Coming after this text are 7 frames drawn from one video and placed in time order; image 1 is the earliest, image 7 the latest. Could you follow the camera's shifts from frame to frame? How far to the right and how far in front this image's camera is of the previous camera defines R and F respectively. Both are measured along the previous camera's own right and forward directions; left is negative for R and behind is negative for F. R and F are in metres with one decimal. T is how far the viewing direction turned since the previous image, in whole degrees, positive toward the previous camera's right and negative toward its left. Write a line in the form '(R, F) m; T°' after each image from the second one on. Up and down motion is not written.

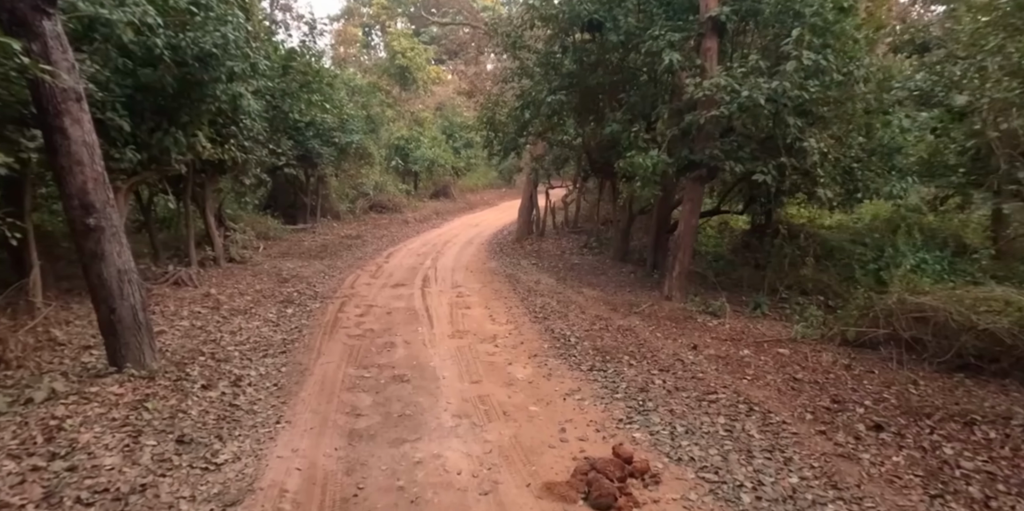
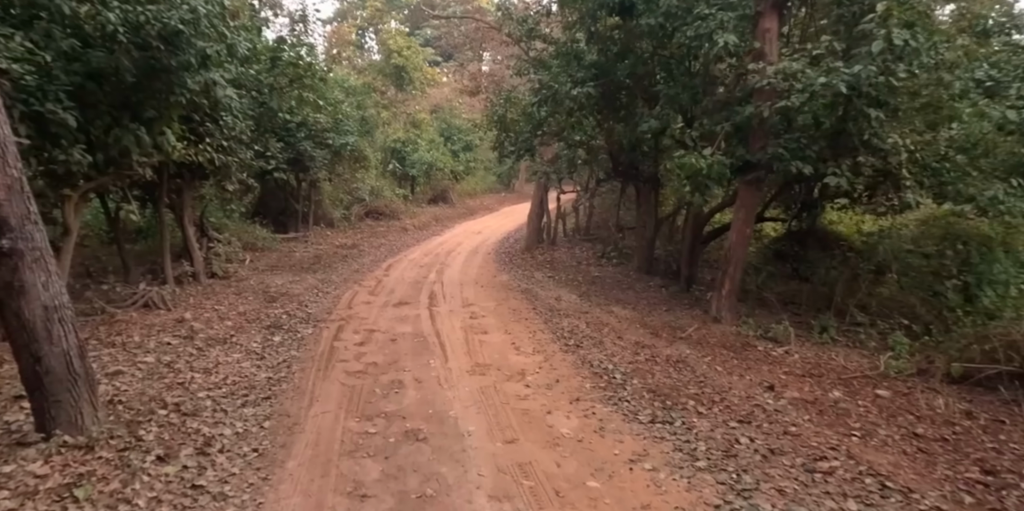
(-0.4, +1.5) m; +1°
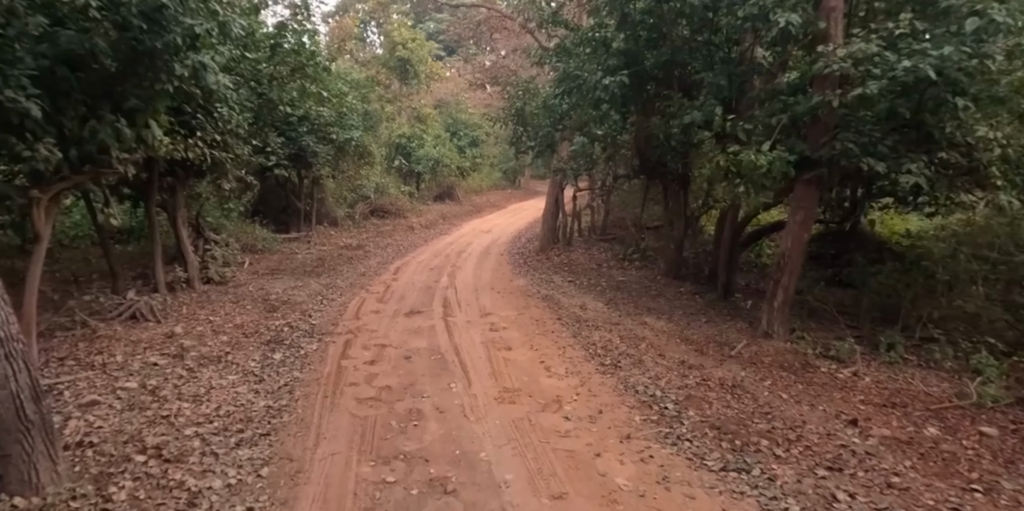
(-0.3, +1.0) m; 0°
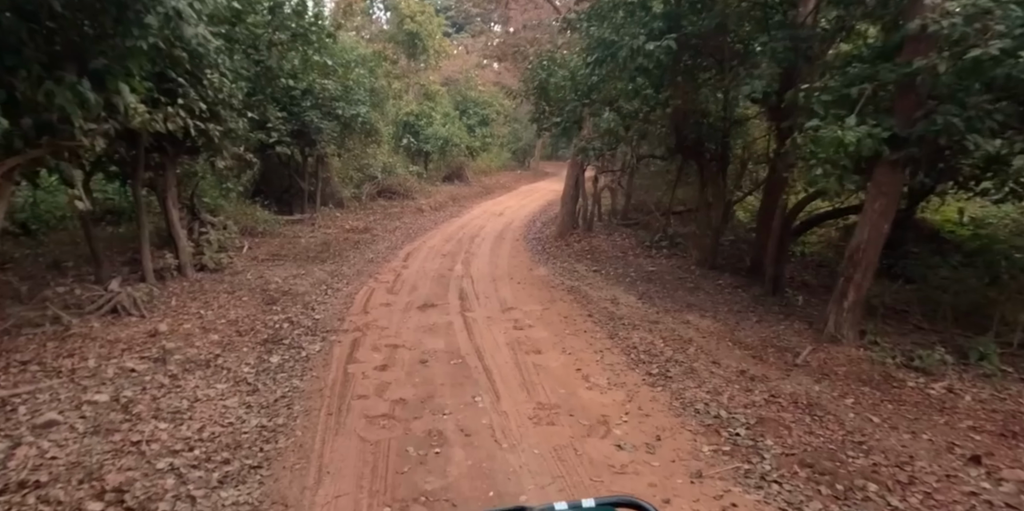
(-0.3, +1.1) m; 0°
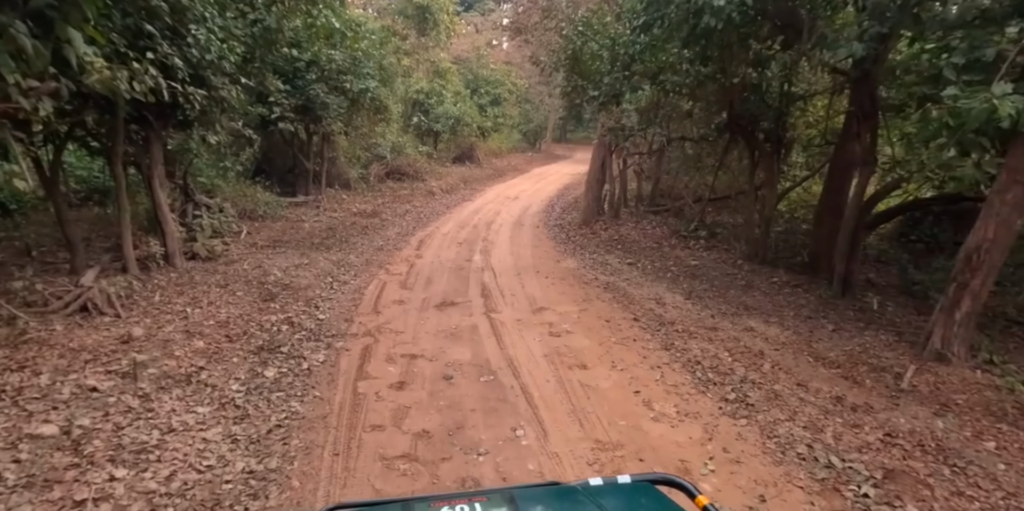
(-0.4, +1.3) m; 0°
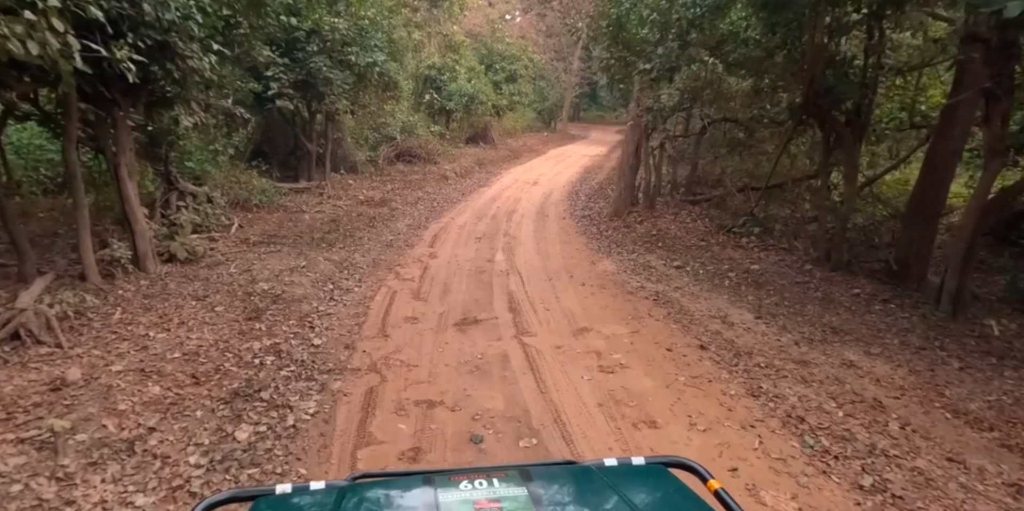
(-0.3, +1.5) m; -1°
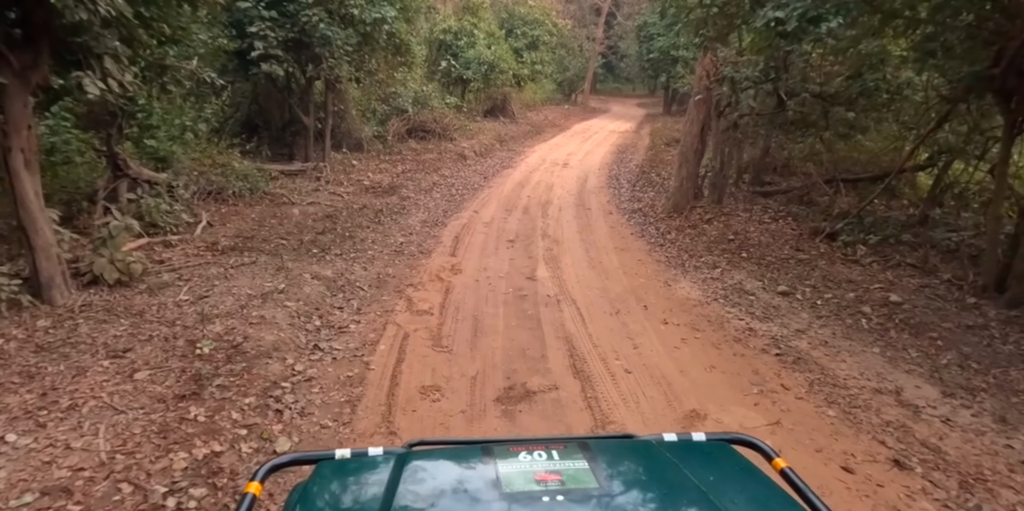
(-0.5, +2.5) m; -1°
